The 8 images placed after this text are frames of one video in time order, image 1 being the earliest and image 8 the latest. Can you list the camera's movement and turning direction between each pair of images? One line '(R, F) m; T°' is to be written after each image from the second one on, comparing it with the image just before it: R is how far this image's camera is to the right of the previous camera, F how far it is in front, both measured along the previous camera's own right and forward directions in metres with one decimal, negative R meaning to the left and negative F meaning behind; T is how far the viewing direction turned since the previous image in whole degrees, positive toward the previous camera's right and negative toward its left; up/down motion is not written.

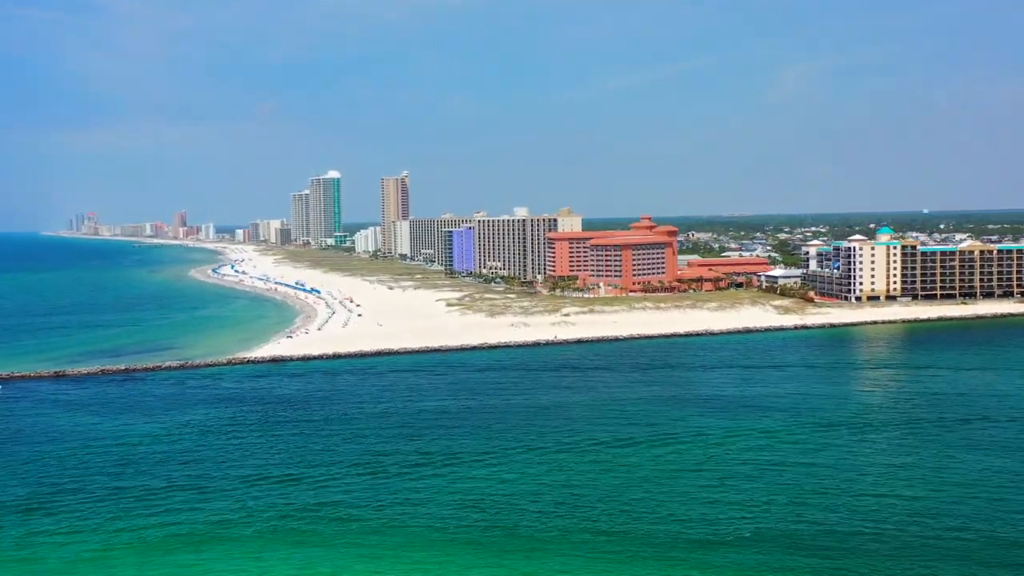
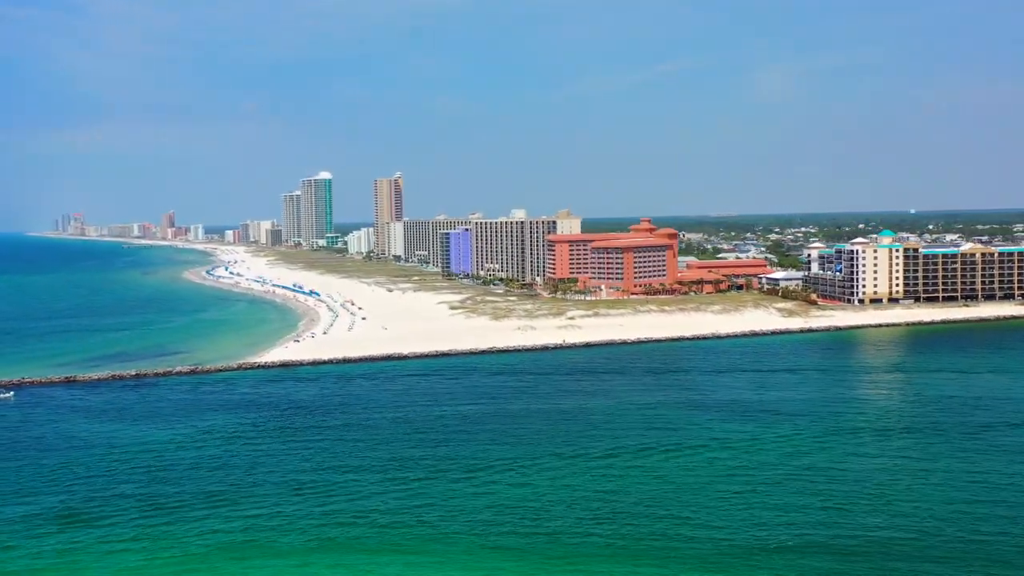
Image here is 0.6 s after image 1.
(-0.8, -0.1) m; +1°
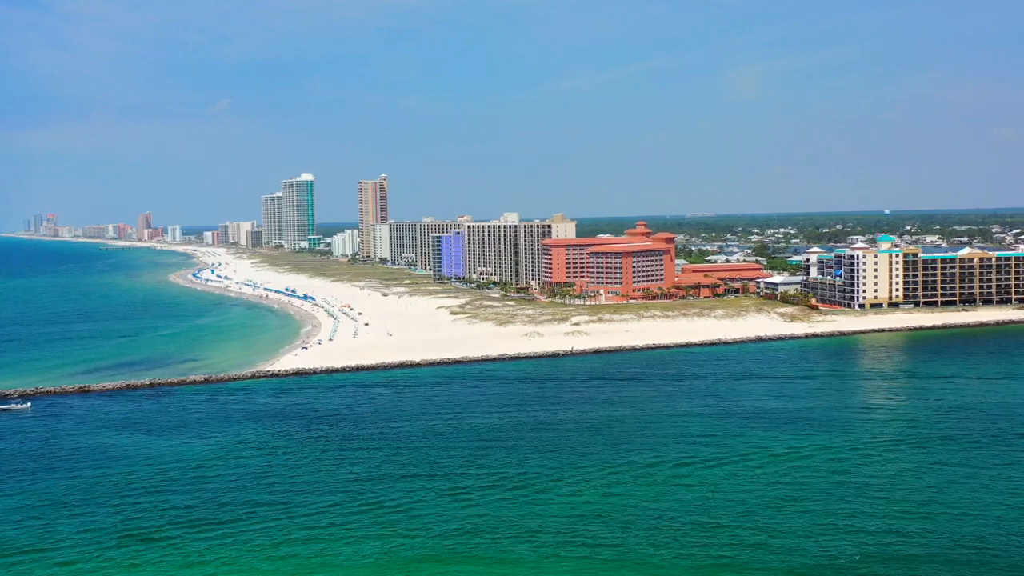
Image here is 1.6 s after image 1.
(-1.5, -0.1) m; +1°
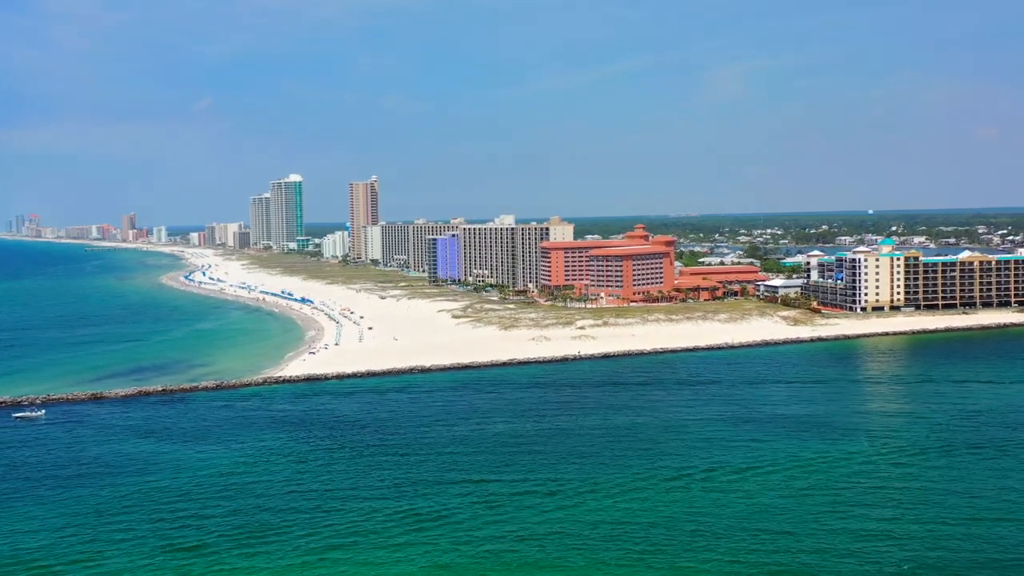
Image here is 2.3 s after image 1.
(-1.0, -0.1) m; +1°
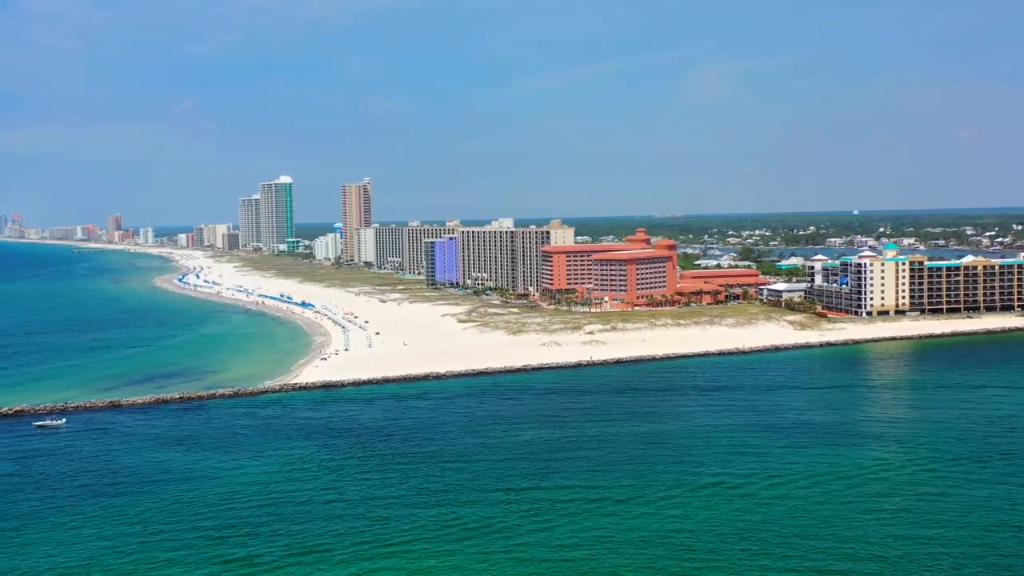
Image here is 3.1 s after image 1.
(-1.2, -0.1) m; +1°
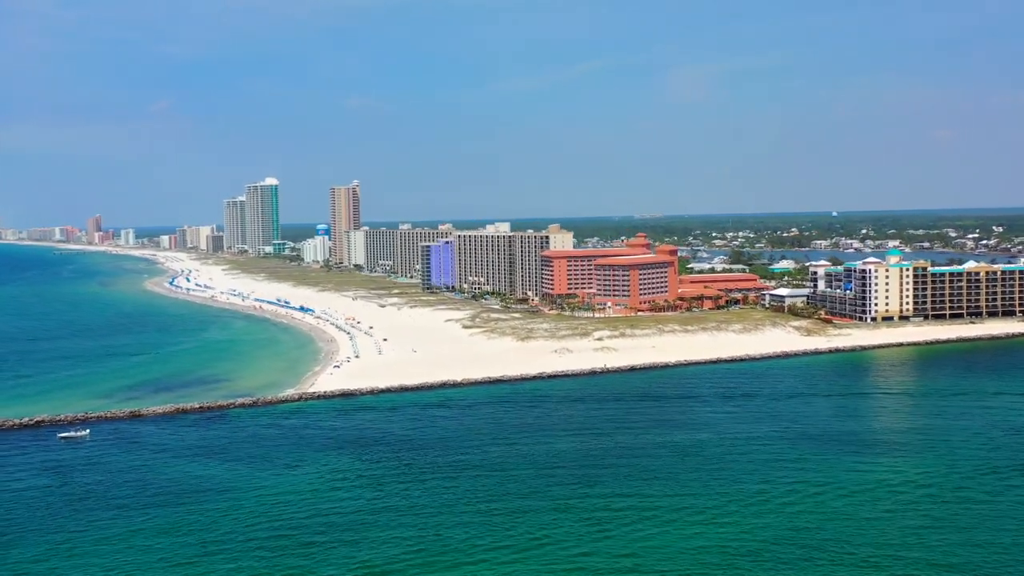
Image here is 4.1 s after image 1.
(-1.5, -0.1) m; +1°
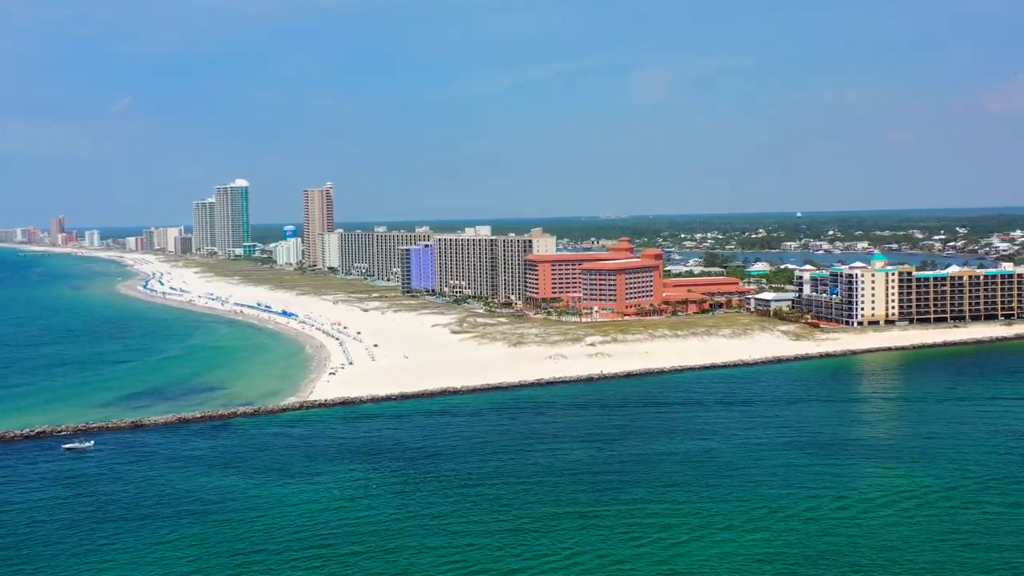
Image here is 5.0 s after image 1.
(-1.3, -0.2) m; +2°
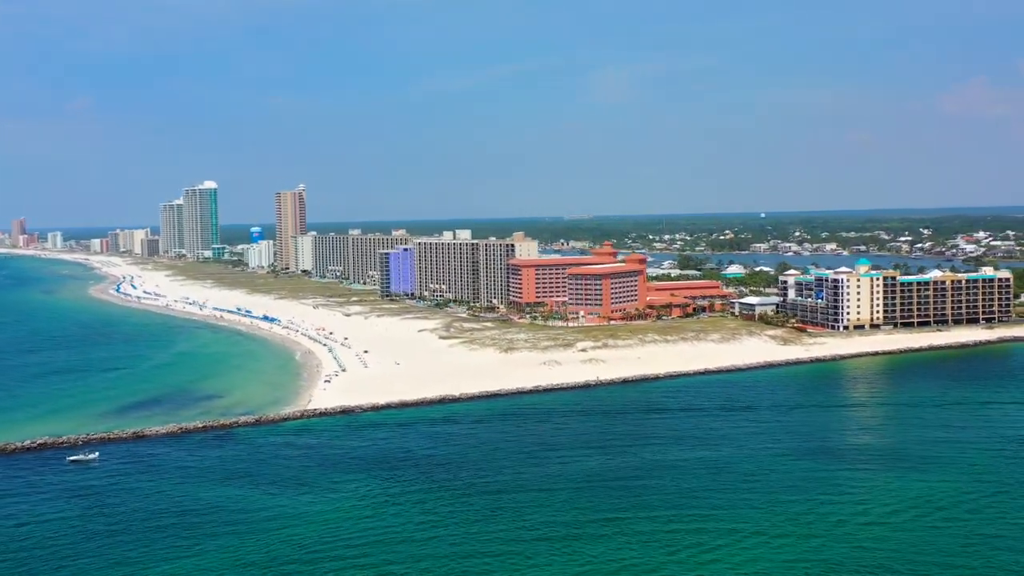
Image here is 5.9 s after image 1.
(-1.4, -0.2) m; +2°
